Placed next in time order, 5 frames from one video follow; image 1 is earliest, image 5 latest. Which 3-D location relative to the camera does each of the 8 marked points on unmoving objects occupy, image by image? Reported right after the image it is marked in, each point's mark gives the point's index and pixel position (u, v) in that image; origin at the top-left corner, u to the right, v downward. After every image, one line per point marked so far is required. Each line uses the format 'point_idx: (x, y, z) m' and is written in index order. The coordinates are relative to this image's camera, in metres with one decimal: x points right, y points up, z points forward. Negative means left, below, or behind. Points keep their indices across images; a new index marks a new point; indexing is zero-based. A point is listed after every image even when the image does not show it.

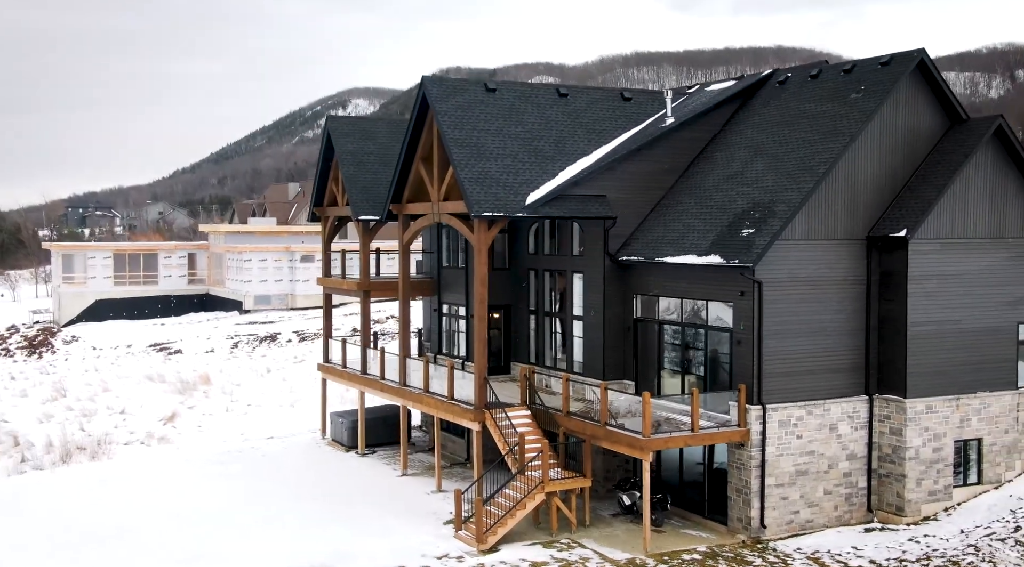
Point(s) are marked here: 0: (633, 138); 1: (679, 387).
0: (+0.7, +0.9, +6.6) m
1: (+0.9, -0.6, +6.1) m
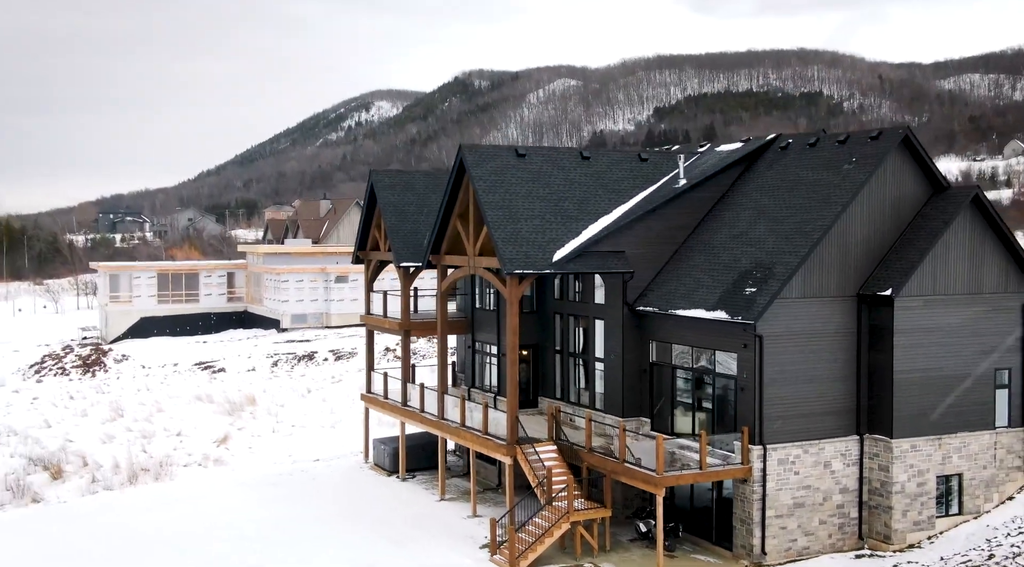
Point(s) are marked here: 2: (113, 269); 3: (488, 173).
0: (+0.9, +0.6, +7.4) m
1: (+1.1, -0.8, +6.8) m
2: (-6.0, +0.2, +17.0) m
3: (-0.2, +0.7, +7.2) m
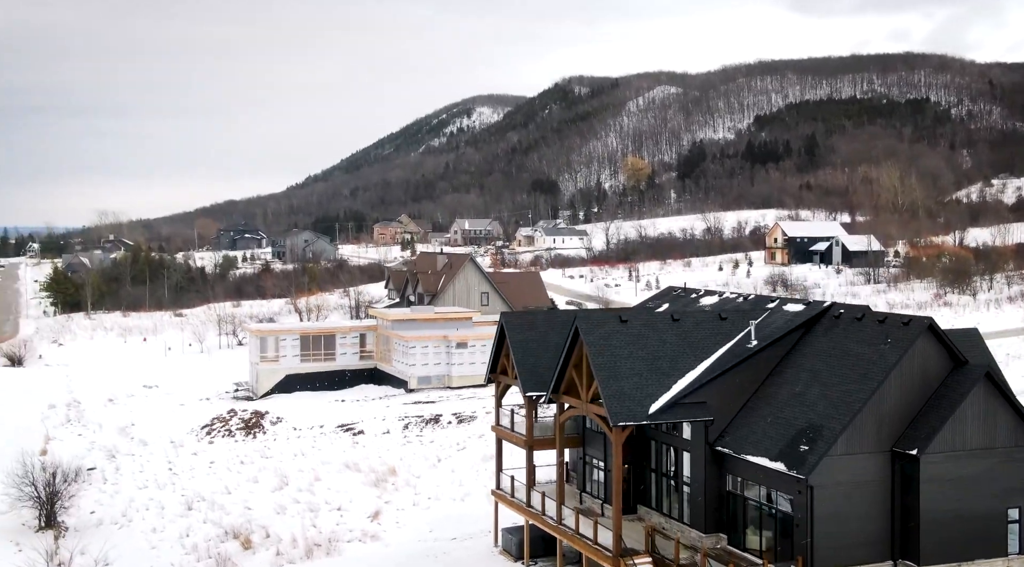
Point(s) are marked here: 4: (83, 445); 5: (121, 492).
0: (+1.7, -0.6, +9.2) m
1: (+1.9, -2.0, +8.7) m
2: (-4.3, -0.9, +19.4) m
3: (+0.7, -0.4, +9.1) m
4: (-6.0, -2.3, +15.9) m
5: (-4.7, -2.5, +13.7) m
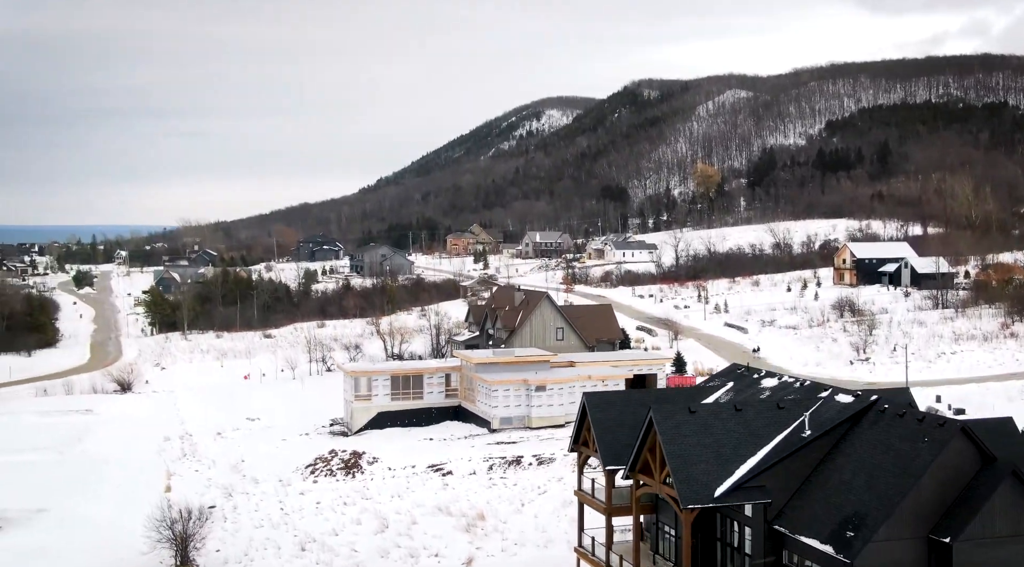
0: (+2.5, -1.5, +10.5) m
1: (+2.6, -2.9, +10.0) m
2: (-2.9, -1.7, +21.1) m
3: (+1.5, -1.3, +10.5) m
4: (-4.9, -3.1, +17.6) m
5: (-3.7, -3.4, +15.4) m
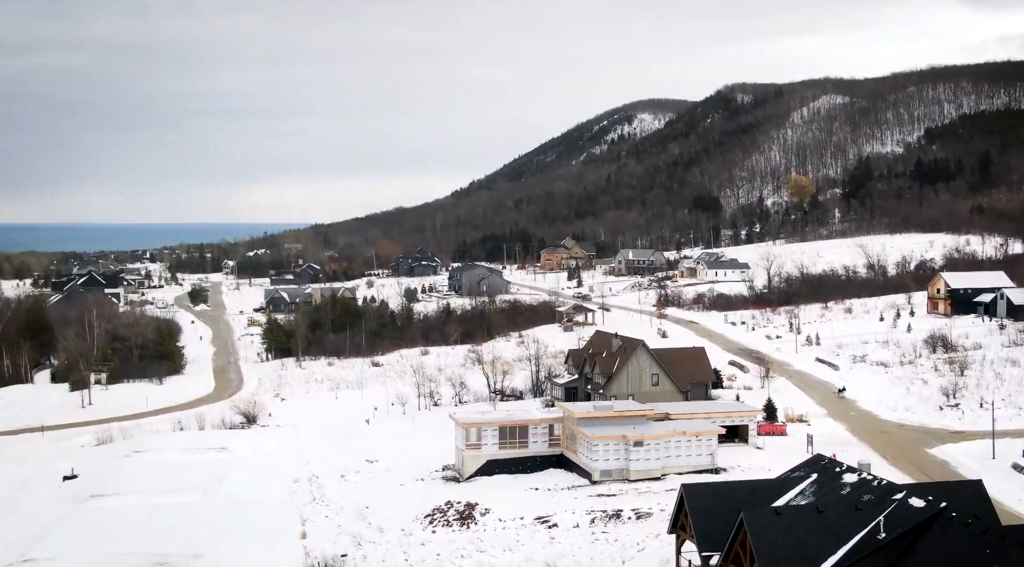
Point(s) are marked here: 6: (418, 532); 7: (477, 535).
0: (+3.7, -2.8, +11.9) m
1: (+3.7, -4.2, +11.4) m
2: (-0.9, -2.9, +22.9) m
3: (+2.6, -2.6, +12.0) m
4: (-3.1, -4.3, +19.6) m
5: (-2.1, -4.6, +17.3) m
6: (-1.6, -4.3, +19.4) m
7: (-0.6, -4.3, +19.1) m
